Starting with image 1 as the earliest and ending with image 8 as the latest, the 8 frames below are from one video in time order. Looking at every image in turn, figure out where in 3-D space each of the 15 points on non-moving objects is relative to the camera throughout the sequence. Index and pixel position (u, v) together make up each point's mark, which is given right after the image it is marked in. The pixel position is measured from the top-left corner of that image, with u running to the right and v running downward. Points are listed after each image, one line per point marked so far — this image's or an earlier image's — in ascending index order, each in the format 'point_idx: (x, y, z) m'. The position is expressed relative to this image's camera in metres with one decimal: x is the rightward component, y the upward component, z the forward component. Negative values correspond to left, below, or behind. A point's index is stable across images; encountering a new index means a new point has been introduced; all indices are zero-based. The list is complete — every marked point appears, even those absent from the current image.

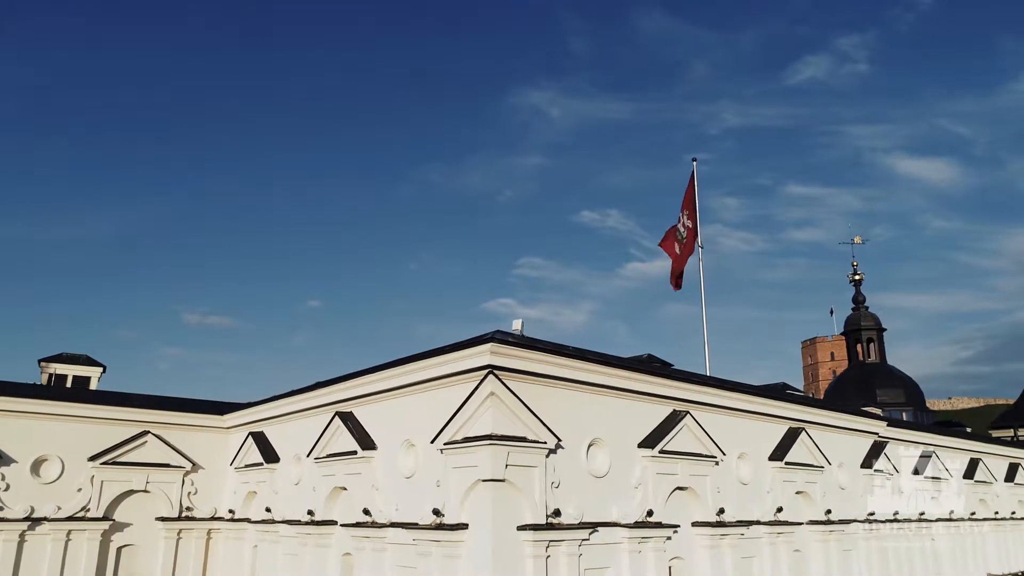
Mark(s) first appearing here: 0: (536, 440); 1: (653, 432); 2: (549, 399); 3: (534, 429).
0: (+0.5, -3.2, +16.0) m
1: (+3.5, -3.5, +19.0) m
2: (+0.8, -2.4, +16.8) m
3: (+0.5, -2.9, +16.0) m
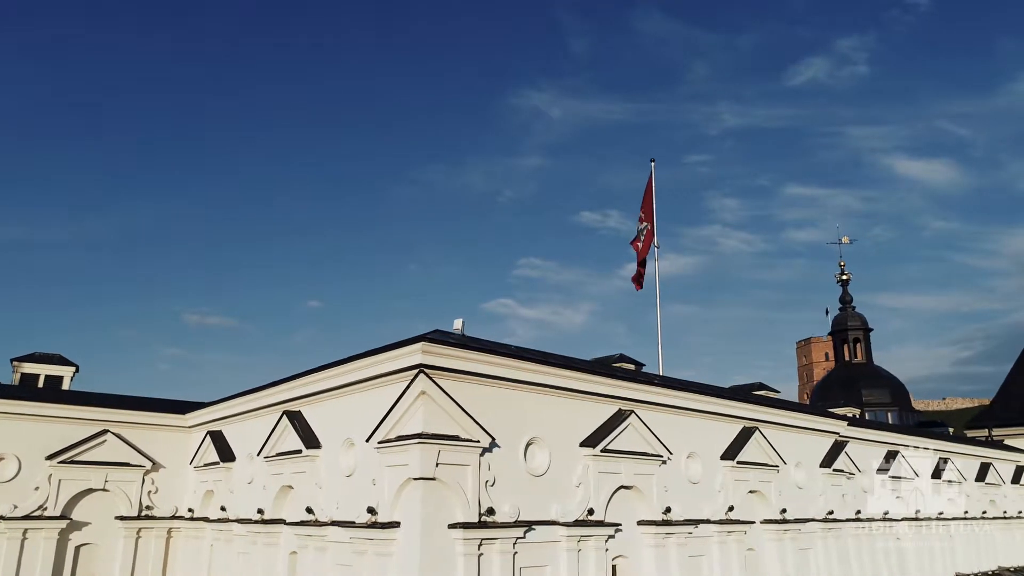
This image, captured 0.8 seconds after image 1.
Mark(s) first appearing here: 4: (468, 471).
0: (-0.9, -3.1, +16.1) m
1: (+2.1, -3.5, +19.1) m
2: (-0.6, -2.4, +16.9) m
3: (-0.9, -2.9, +16.1) m
4: (-0.9, -3.8, +16.0) m
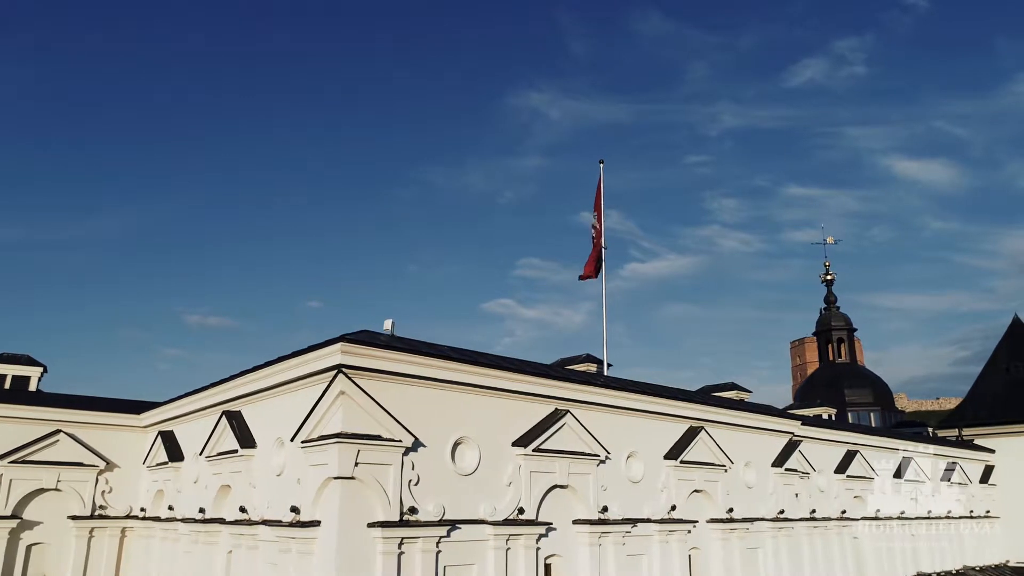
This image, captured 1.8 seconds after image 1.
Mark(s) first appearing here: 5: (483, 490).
0: (-2.6, -3.2, +16.2) m
1: (+0.4, -3.5, +19.2) m
2: (-2.2, -2.4, +17.0) m
3: (-2.6, -2.9, +16.3) m
4: (-2.5, -3.8, +16.2) m
5: (-0.7, -4.7, +17.9) m
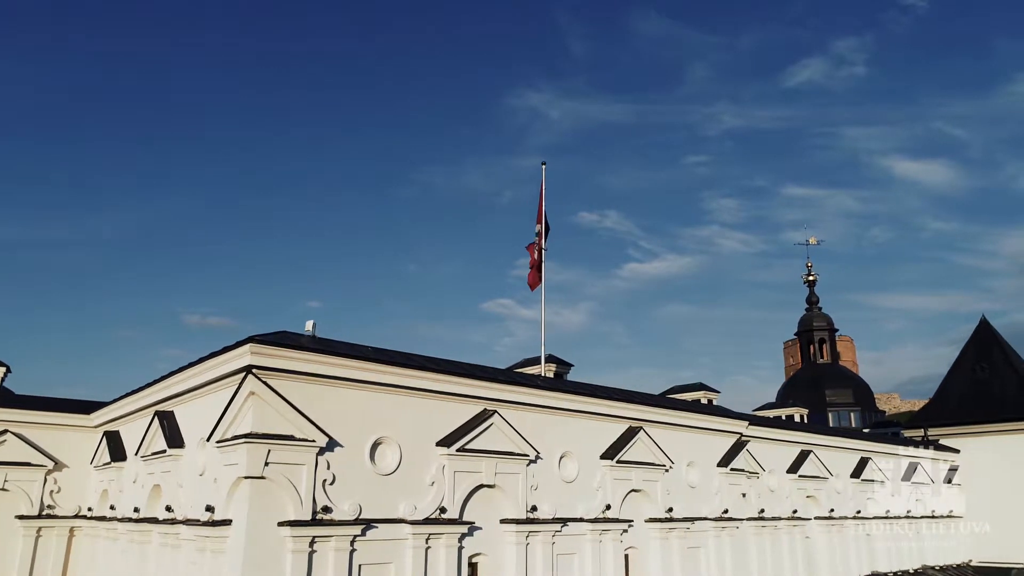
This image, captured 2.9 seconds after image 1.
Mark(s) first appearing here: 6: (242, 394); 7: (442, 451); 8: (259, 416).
0: (-4.4, -3.2, +16.4) m
1: (-1.4, -3.6, +19.4) m
2: (-4.1, -2.5, +17.2) m
3: (-4.4, -3.0, +16.4) m
4: (-4.4, -3.8, +16.4) m
5: (-2.6, -4.7, +18.1) m
6: (-5.6, -2.2, +16.0) m
7: (-1.7, -4.0, +18.9) m
8: (-5.2, -2.6, +15.9) m
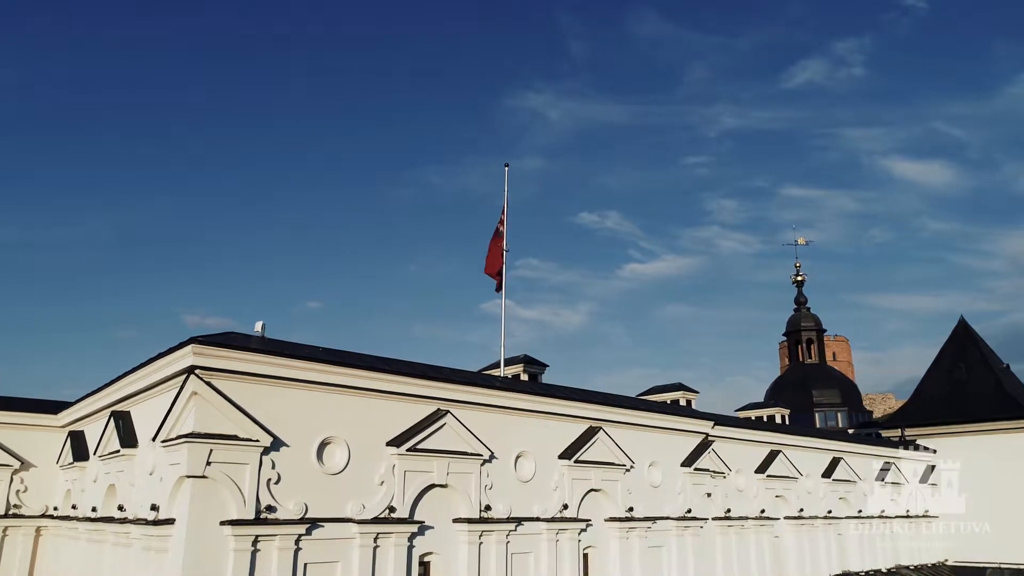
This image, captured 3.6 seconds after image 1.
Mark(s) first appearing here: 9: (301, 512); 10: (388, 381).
0: (-5.7, -3.2, +16.5) m
1: (-2.7, -3.6, +19.5) m
2: (-5.3, -2.5, +17.3) m
3: (-5.7, -3.0, +16.6) m
4: (-5.7, -3.9, +16.5) m
5: (-3.8, -4.7, +18.3) m
6: (-6.8, -2.2, +16.2) m
7: (-2.9, -4.0, +19.1) m
8: (-6.4, -2.6, +16.0) m
9: (-4.7, -5.0, +17.2) m
10: (-3.1, -2.3, +19.2) m
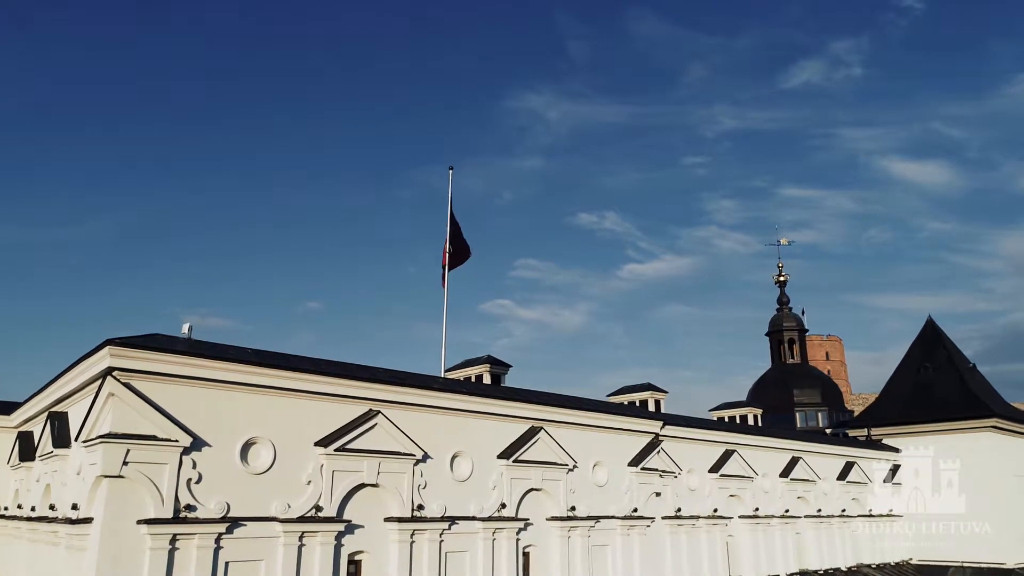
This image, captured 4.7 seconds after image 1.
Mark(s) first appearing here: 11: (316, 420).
0: (-7.5, -3.3, +16.8) m
1: (-4.5, -3.6, +19.8) m
2: (-7.2, -2.5, +17.6) m
3: (-7.5, -3.0, +16.8) m
4: (-7.5, -3.9, +16.7) m
5: (-5.6, -4.8, +18.5) m
6: (-8.7, -2.3, +16.4) m
7: (-4.8, -4.1, +19.3) m
8: (-8.3, -2.7, +16.3) m
9: (-6.5, -5.0, +17.5) m
10: (-4.9, -2.3, +19.5) m
11: (-4.9, -3.3, +19.5) m
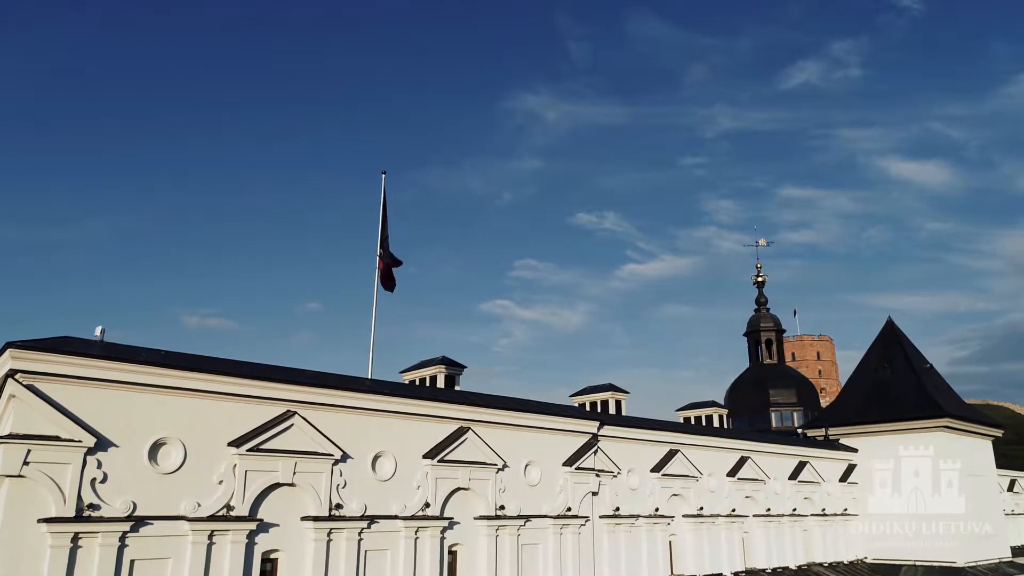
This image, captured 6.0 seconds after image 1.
0: (-9.8, -3.3, +17.1) m
1: (-6.8, -3.7, +20.2) m
2: (-9.5, -2.6, +18.0) m
3: (-9.8, -3.1, +17.2) m
4: (-9.8, -4.0, +17.1) m
5: (-8.0, -4.9, +18.9) m
6: (-11.0, -2.4, +16.8) m
7: (-7.1, -4.2, +19.7) m
8: (-10.6, -2.8, +16.6) m
9: (-8.9, -5.1, +17.9) m
10: (-7.3, -2.4, +19.8) m
11: (-7.3, -3.4, +19.9) m
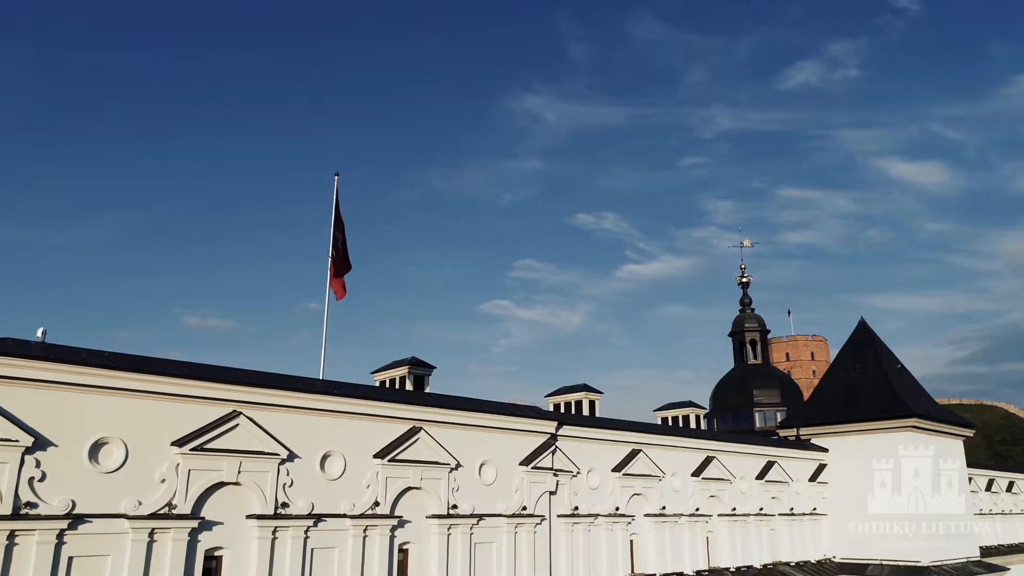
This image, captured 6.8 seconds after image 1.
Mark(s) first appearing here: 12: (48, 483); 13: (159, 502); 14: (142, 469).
0: (-11.4, -3.4, +17.4) m
1: (-8.4, -3.8, +20.5) m
2: (-11.1, -2.7, +18.3) m
3: (-11.4, -3.2, +17.5) m
4: (-11.4, -4.0, +17.4) m
5: (-9.5, -4.9, +19.2) m
6: (-12.6, -2.4, +17.1) m
7: (-8.7, -4.2, +20.0) m
8: (-12.2, -2.8, +16.9) m
9: (-10.5, -5.2, +18.2) m
10: (-8.9, -2.4, +20.1) m
11: (-8.9, -3.4, +20.2) m
12: (-10.8, -4.6, +18.1) m
13: (-8.9, -5.4, +19.6) m
14: (-9.3, -4.5, +19.5) m
